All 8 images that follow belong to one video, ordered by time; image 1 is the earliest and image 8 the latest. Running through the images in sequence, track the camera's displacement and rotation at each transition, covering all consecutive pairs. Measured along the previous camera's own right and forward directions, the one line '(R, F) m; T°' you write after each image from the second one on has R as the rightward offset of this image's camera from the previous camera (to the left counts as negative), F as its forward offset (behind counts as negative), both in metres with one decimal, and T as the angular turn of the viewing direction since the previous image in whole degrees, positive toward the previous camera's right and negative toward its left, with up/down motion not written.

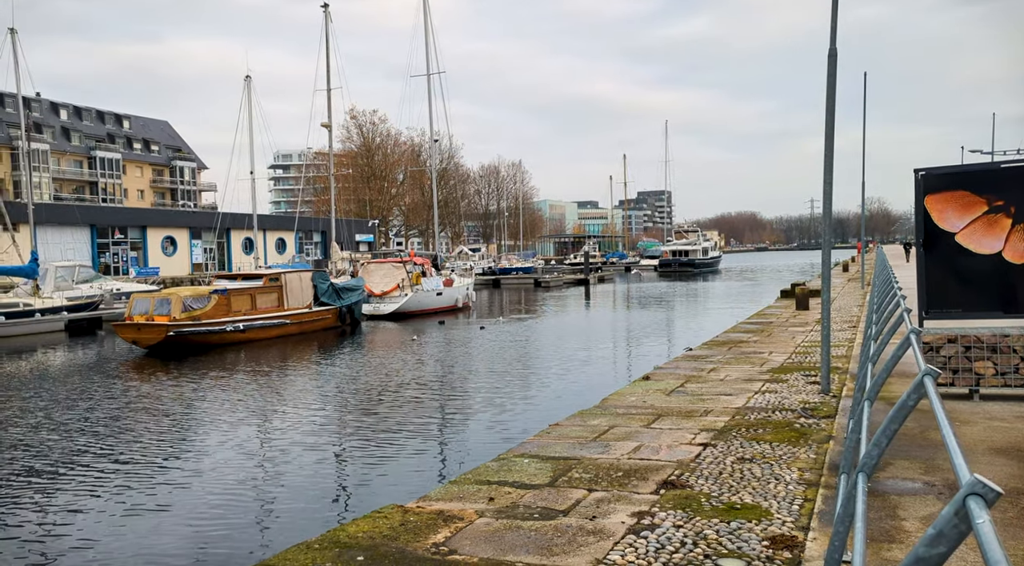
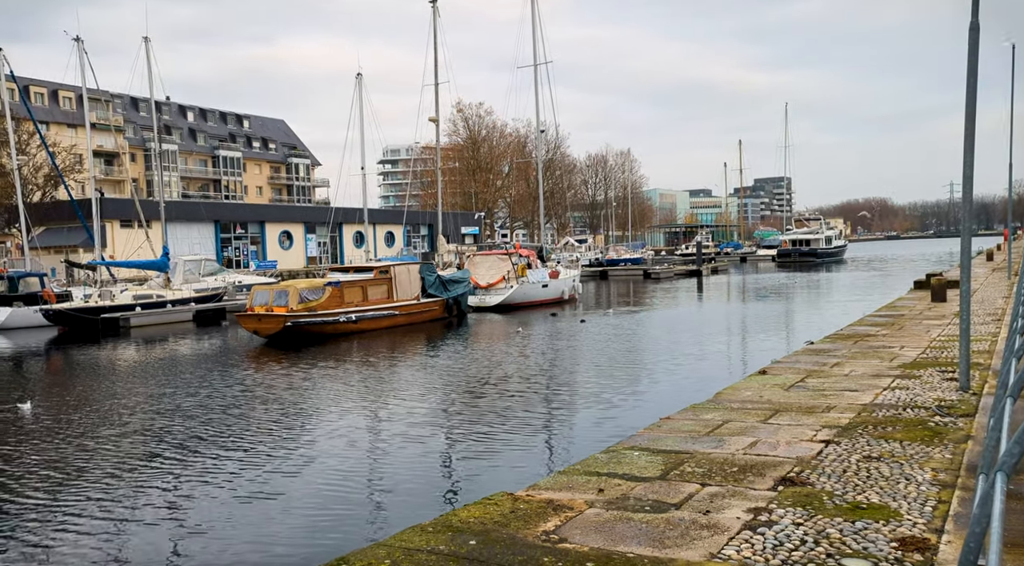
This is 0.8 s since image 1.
(-0.1, 0.0) m; -7°
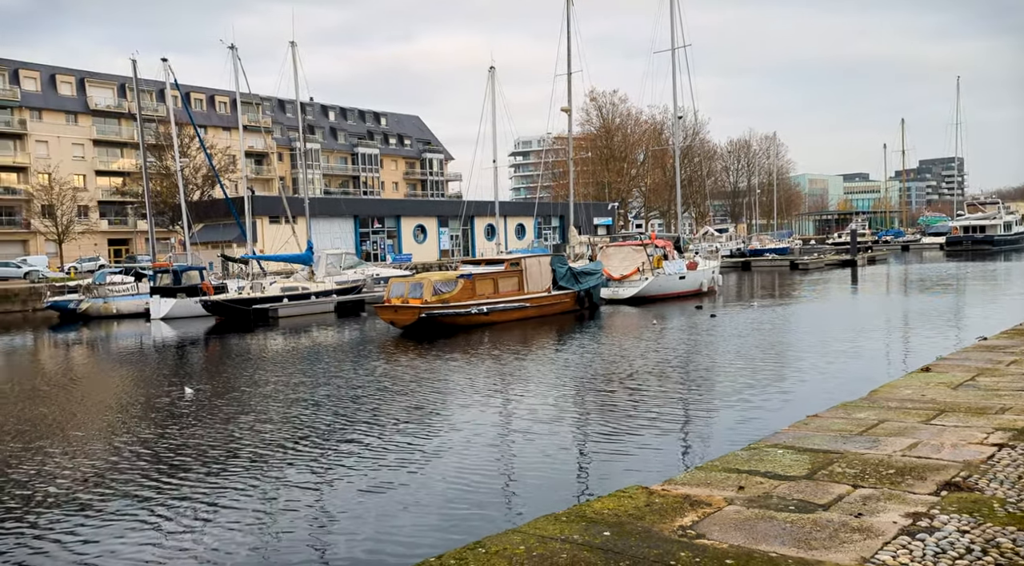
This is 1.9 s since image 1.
(-0.1, +0.2) m; -8°
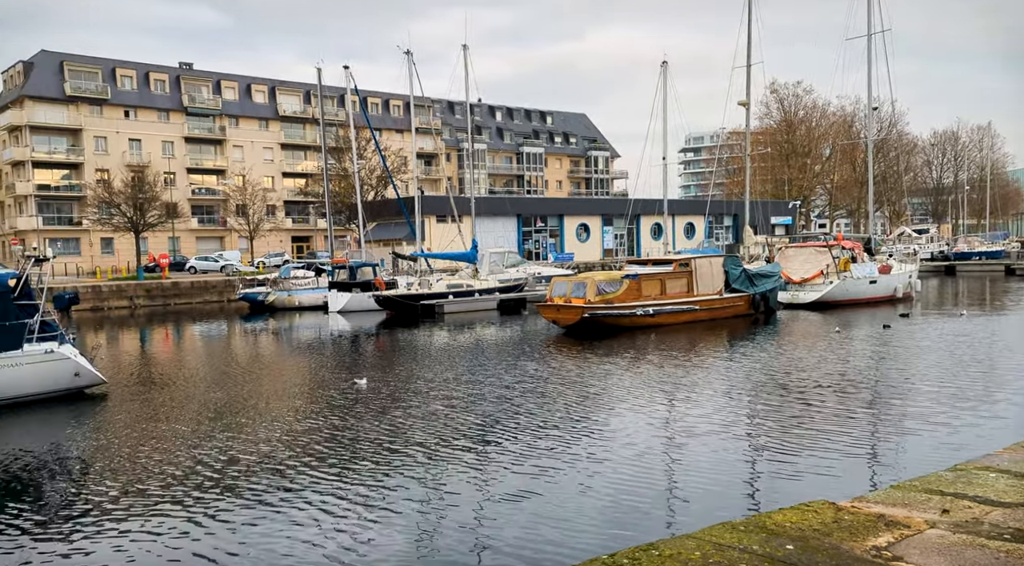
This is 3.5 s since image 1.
(-0.2, +0.3) m; -10°
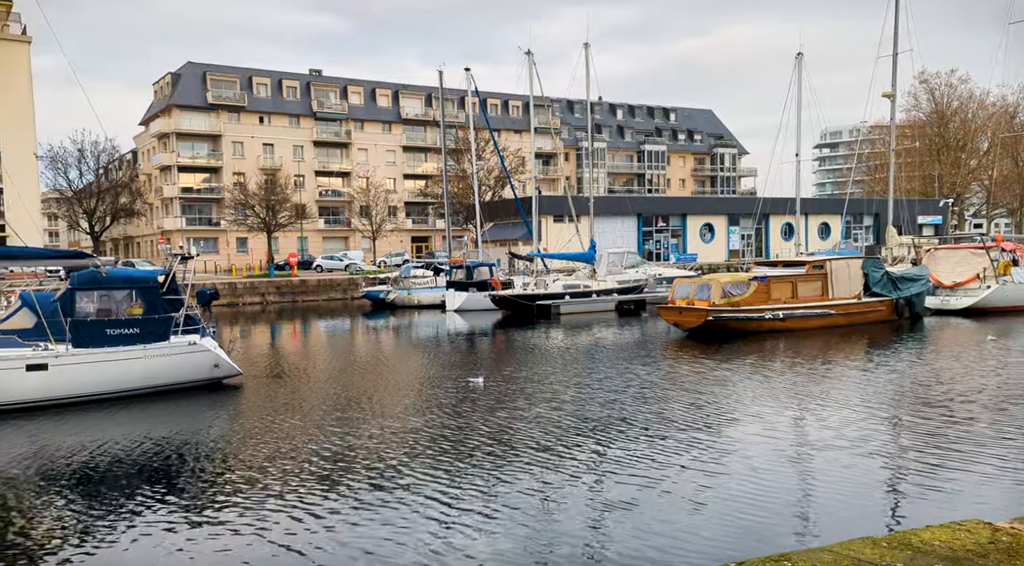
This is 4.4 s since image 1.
(-0.1, +0.5) m; -7°
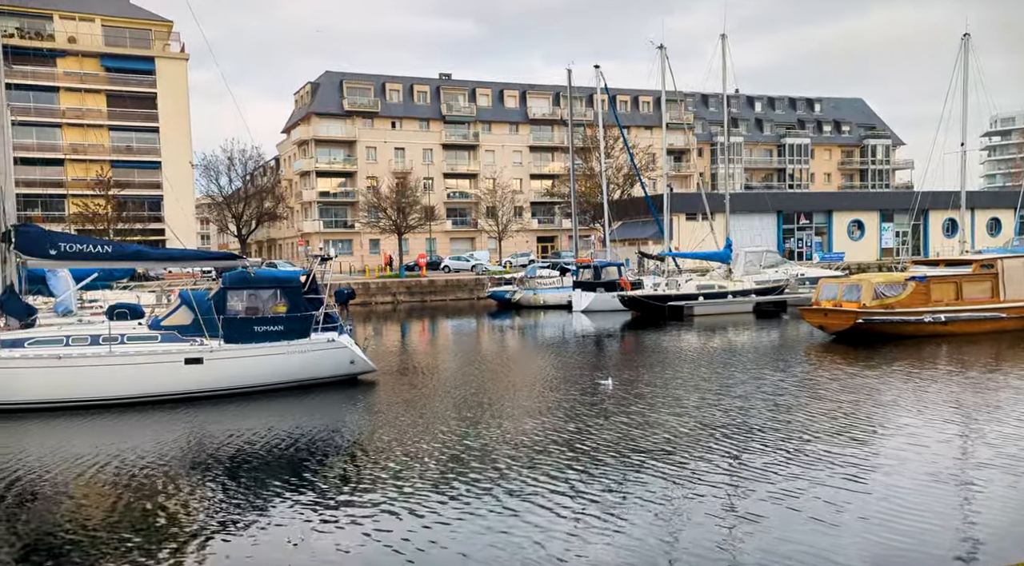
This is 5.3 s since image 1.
(-0.2, +0.6) m; -8°
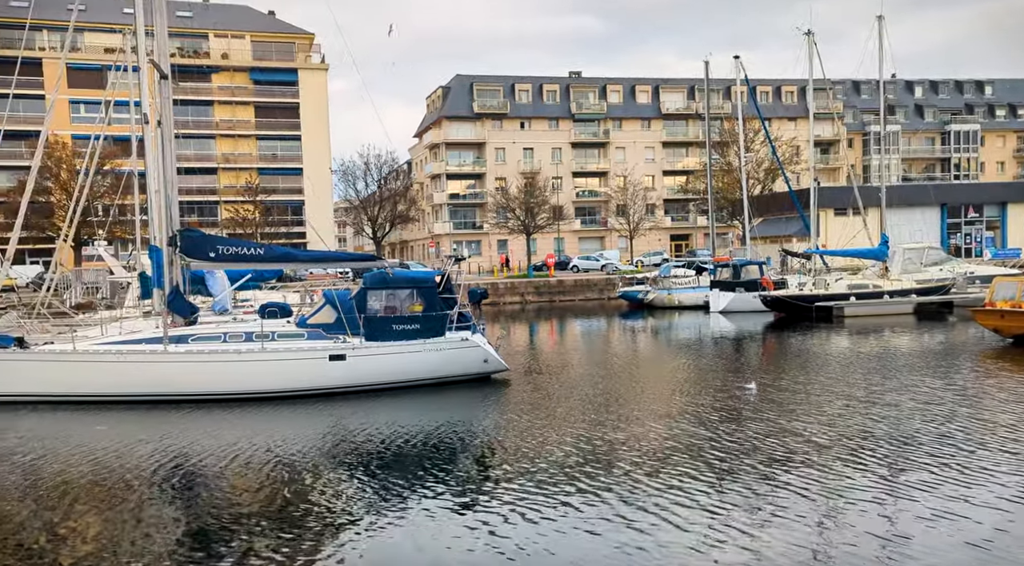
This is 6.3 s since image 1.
(-0.3, +0.7) m; -8°
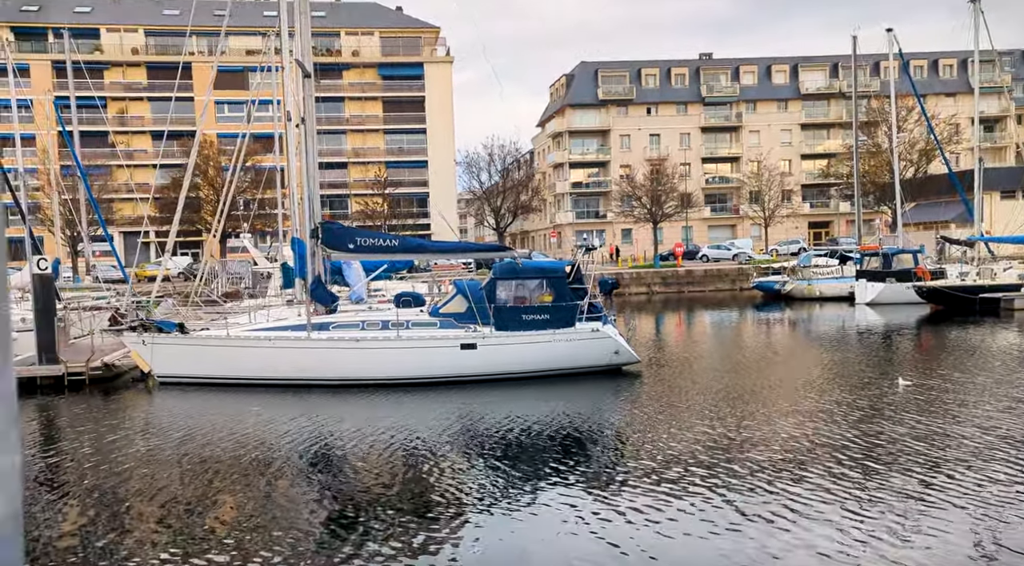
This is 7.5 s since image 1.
(-0.3, +0.8) m; -8°
